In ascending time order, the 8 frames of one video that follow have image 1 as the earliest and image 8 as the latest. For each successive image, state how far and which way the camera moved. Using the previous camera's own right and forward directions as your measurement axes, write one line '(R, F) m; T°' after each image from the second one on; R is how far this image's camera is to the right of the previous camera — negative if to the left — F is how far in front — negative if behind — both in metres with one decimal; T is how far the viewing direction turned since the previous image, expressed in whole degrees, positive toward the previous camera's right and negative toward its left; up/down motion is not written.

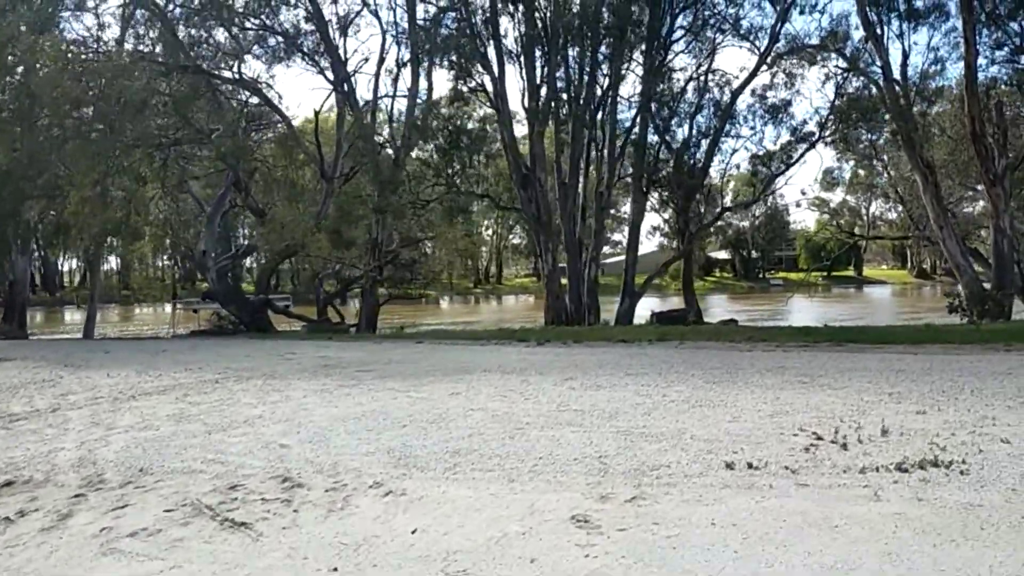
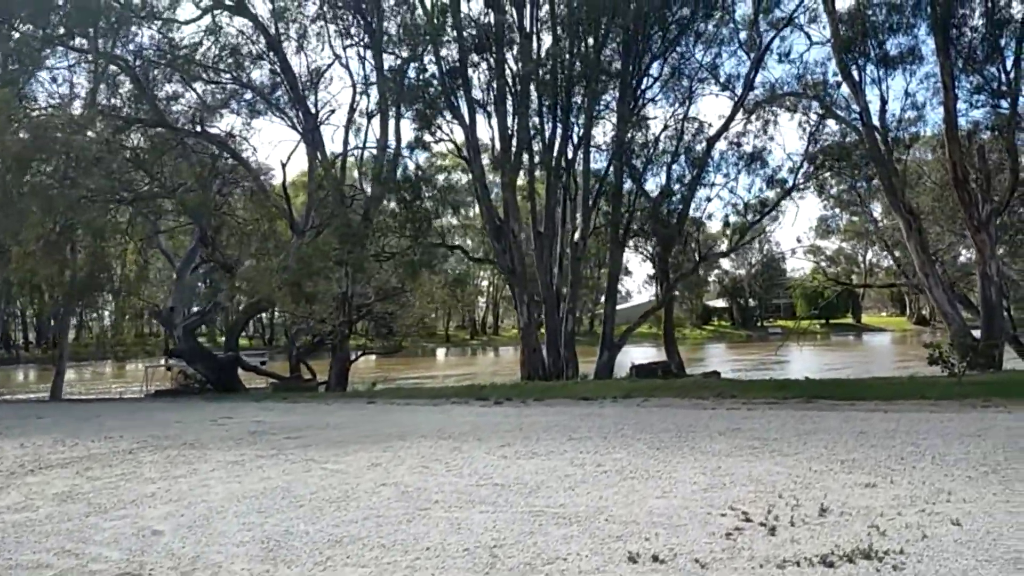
(+0.7, +0.6) m; 0°
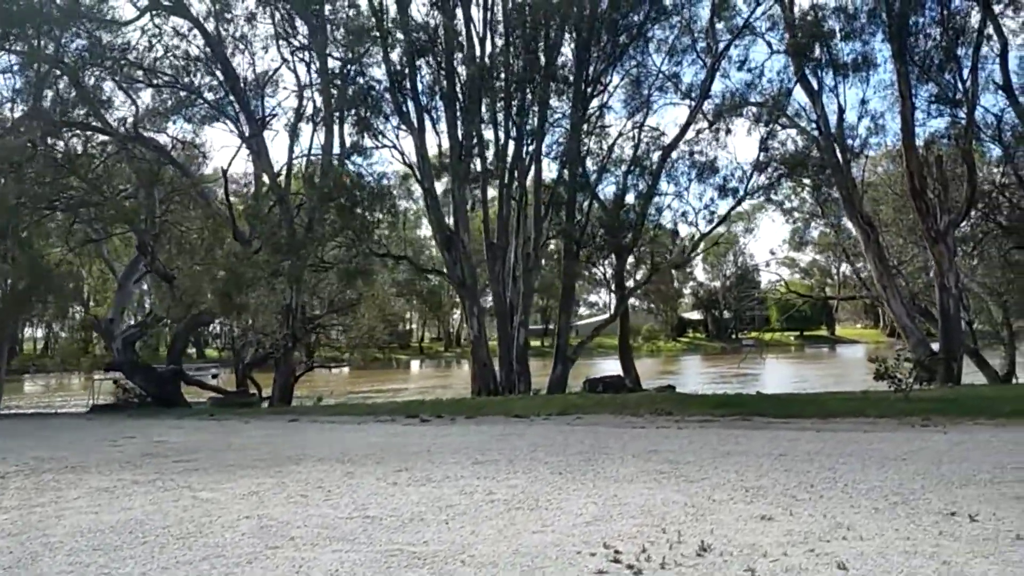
(+0.7, +0.6) m; +1°
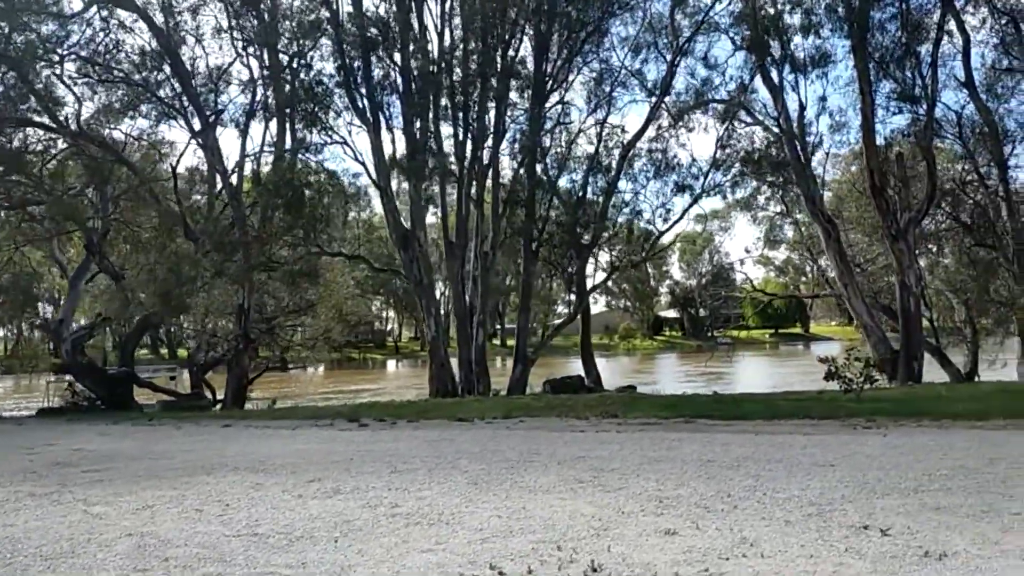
(+0.5, +0.3) m; +1°
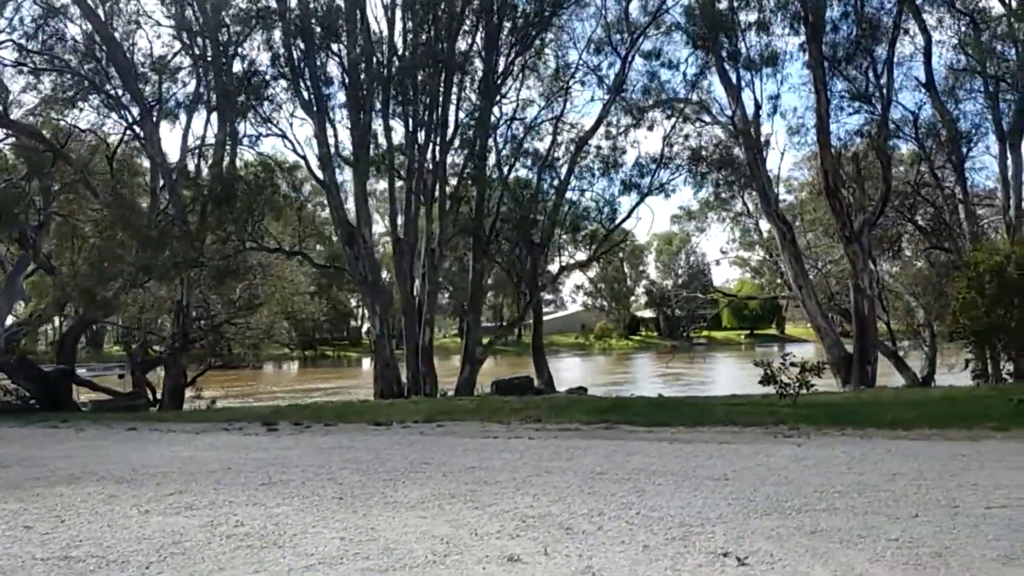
(+0.8, +0.5) m; +1°
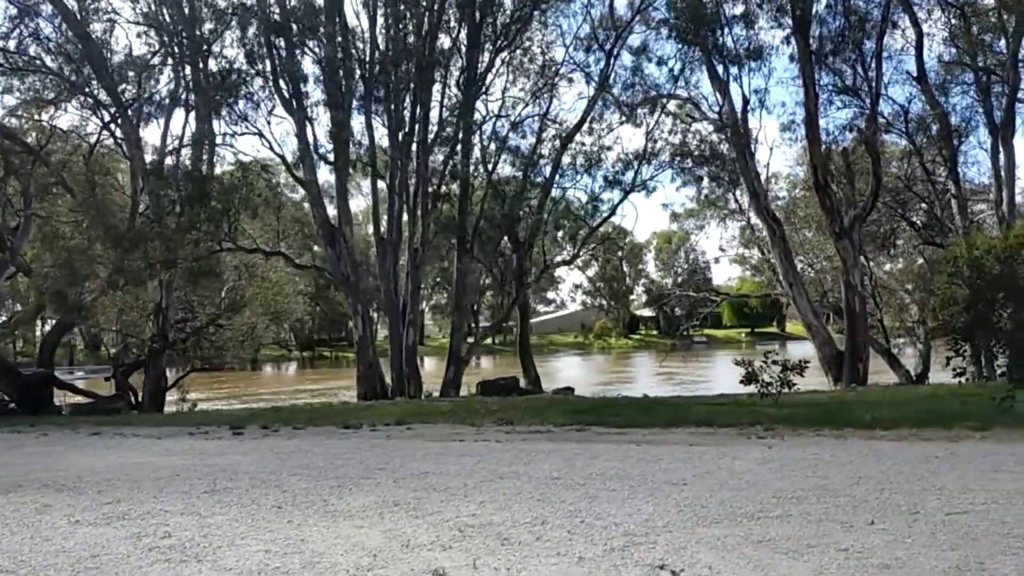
(+0.4, +0.3) m; 0°
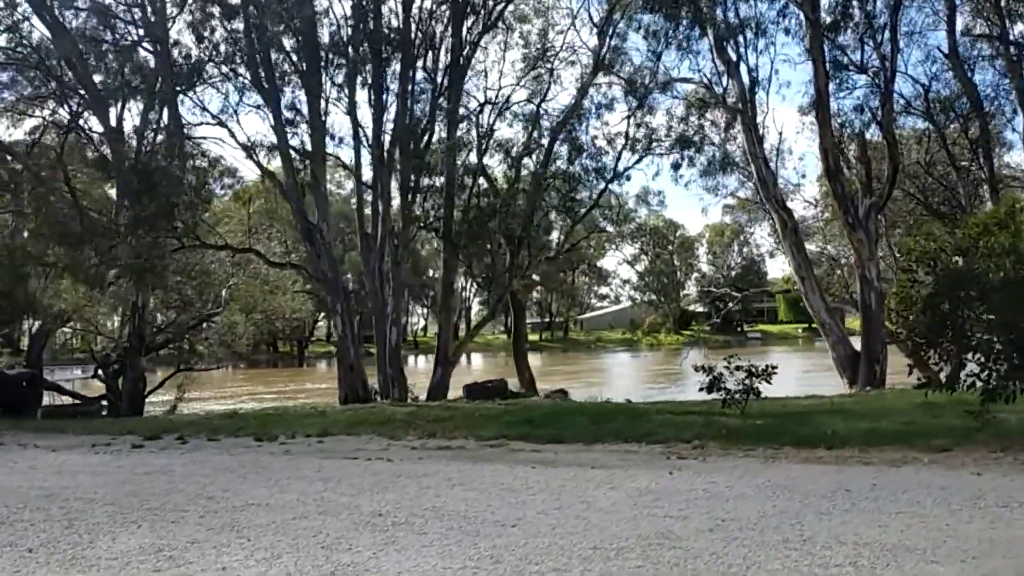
(+1.5, +1.1) m; -4°
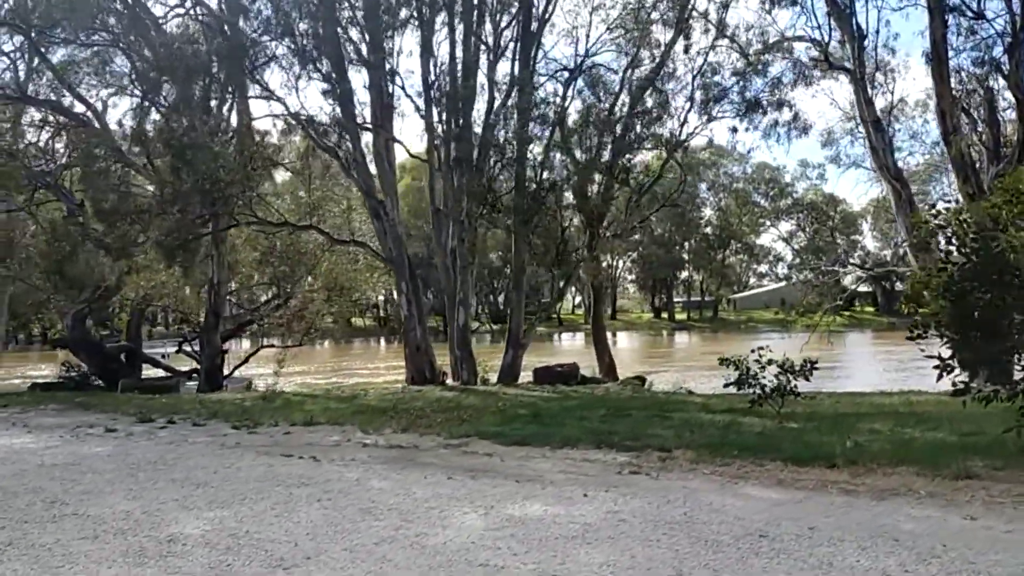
(+1.8, +1.3) m; -10°
